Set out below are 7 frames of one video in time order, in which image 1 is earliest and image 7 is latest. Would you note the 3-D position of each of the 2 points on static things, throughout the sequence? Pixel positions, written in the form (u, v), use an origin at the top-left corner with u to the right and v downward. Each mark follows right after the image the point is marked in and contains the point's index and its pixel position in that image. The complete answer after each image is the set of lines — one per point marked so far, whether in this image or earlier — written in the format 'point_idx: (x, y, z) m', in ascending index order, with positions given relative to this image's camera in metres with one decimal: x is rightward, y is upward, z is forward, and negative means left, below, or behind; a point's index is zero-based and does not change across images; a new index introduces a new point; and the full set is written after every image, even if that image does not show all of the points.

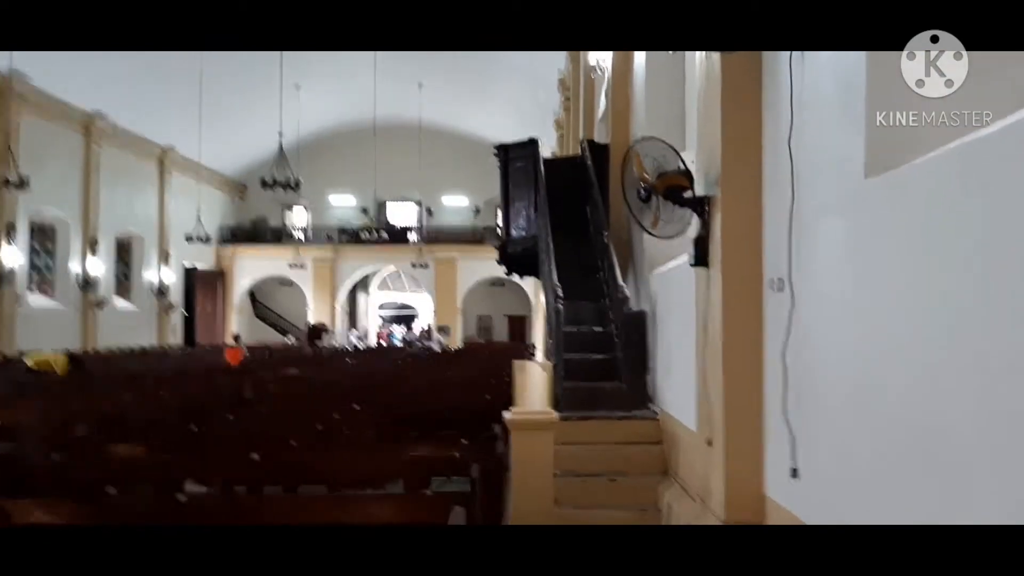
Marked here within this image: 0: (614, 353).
0: (+0.7, -0.4, +5.8) m
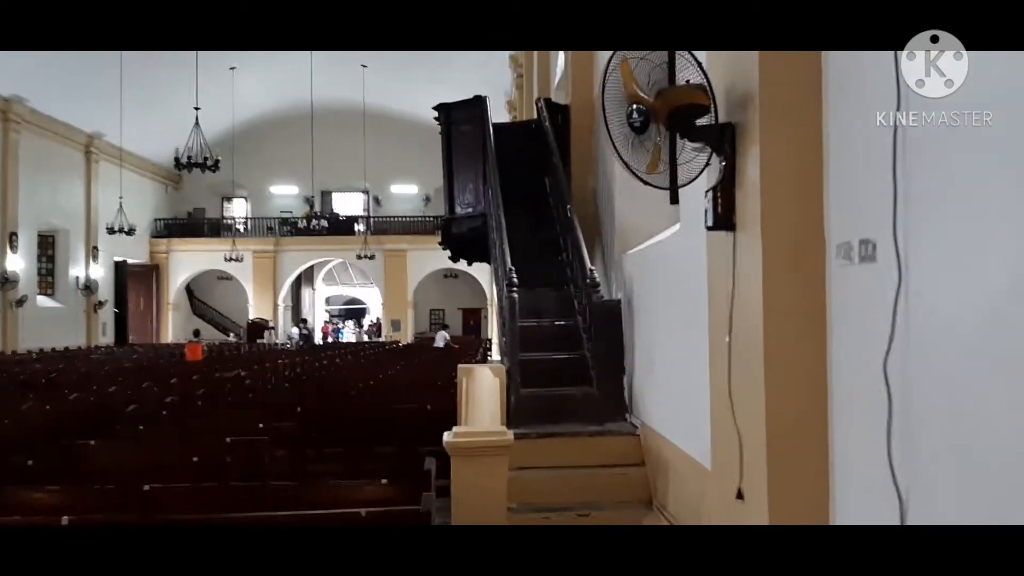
0: (+0.4, -0.3, +4.8) m
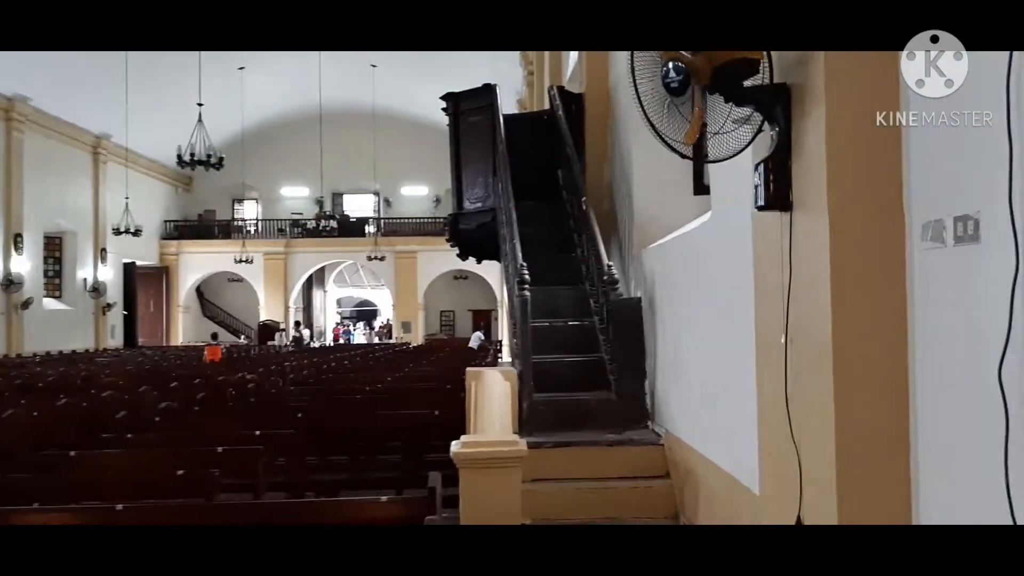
0: (+0.4, -0.3, +4.6) m
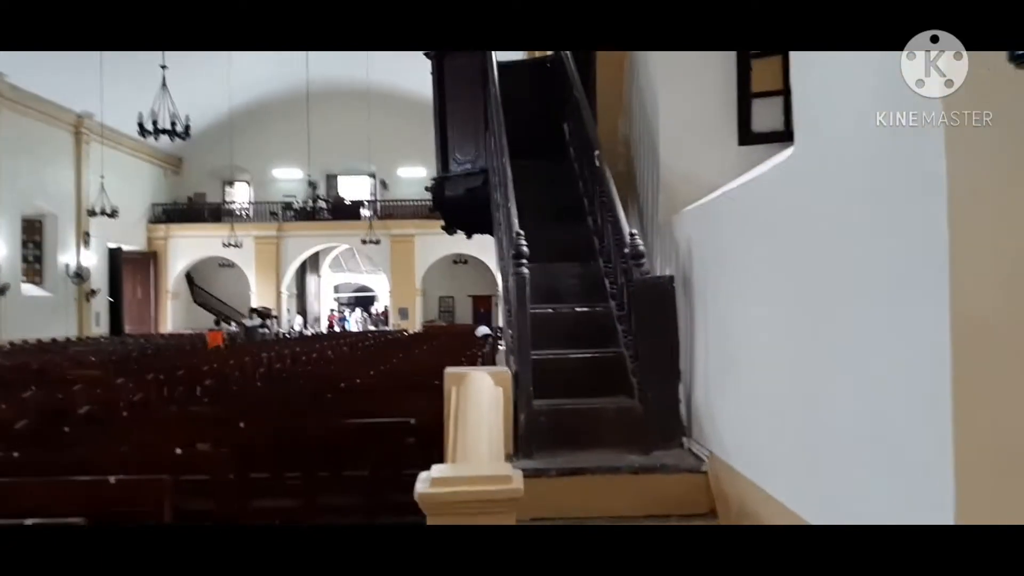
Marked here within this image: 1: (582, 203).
0: (+0.4, -0.2, +3.7) m
1: (+0.4, +0.5, +5.1) m
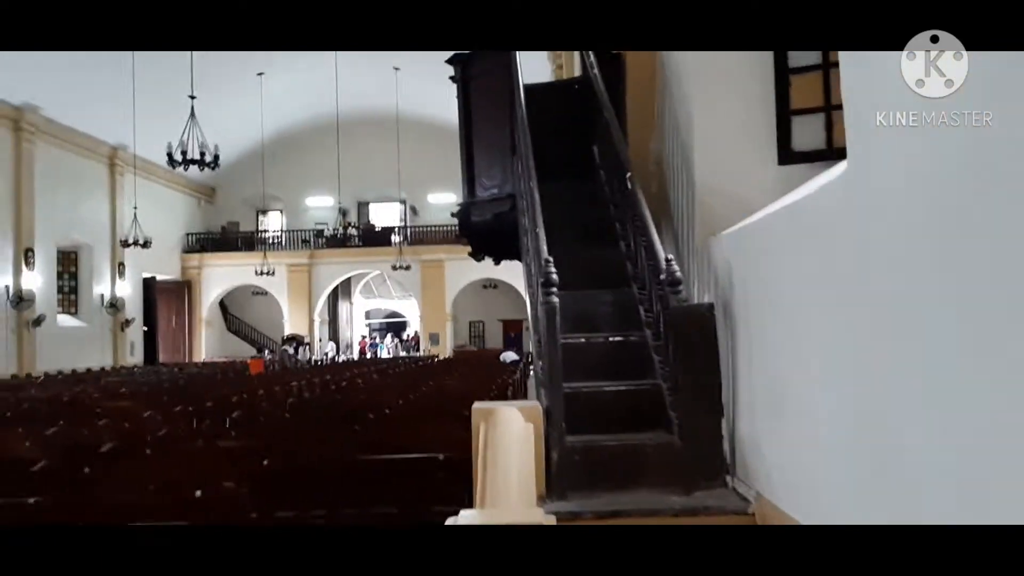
0: (+0.5, -0.3, +3.6) m
1: (+0.5, +0.3, +5.0) m
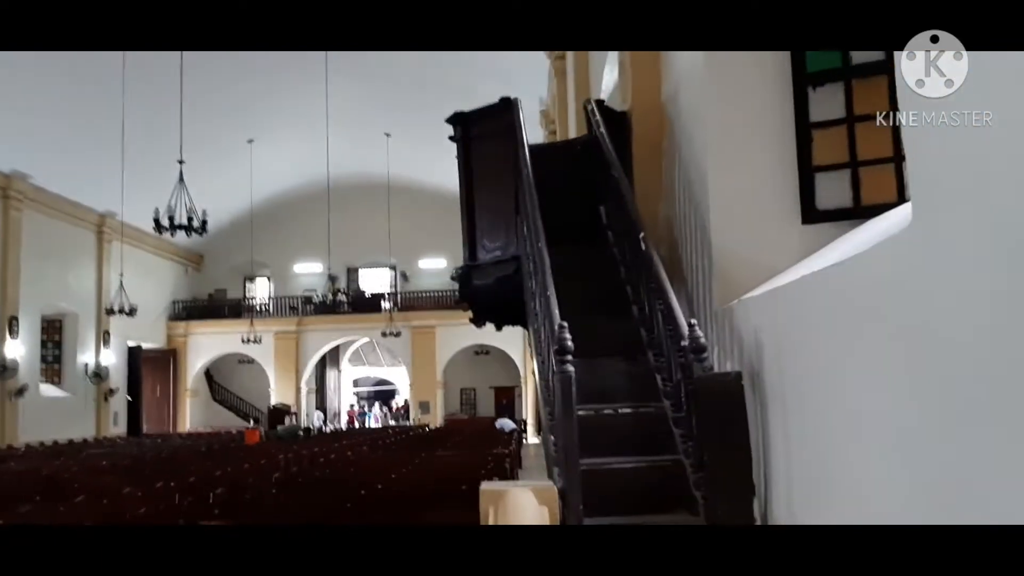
0: (+0.6, -0.6, +3.3) m
1: (+0.5, 0.0, +4.8) m
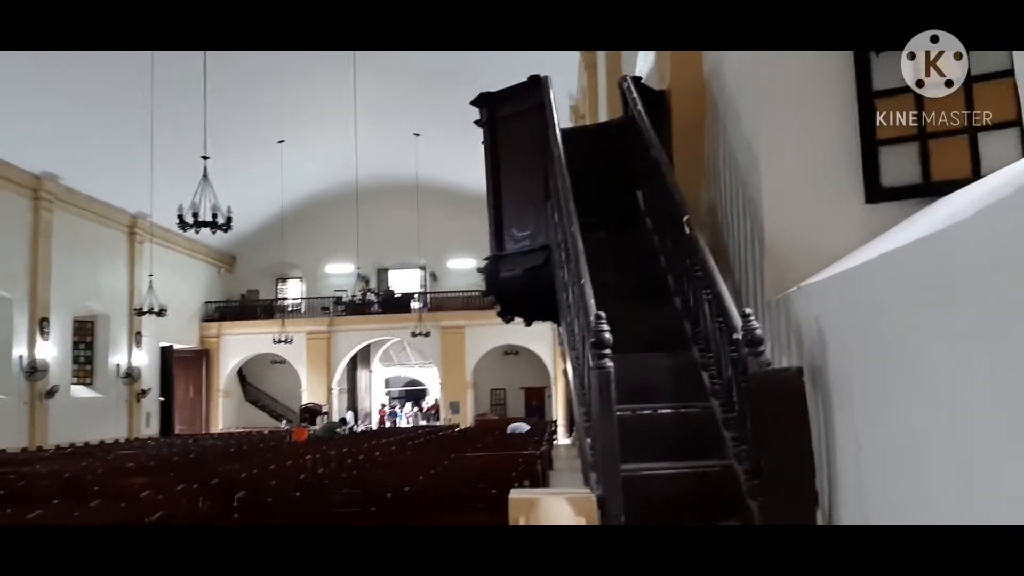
0: (+0.7, -0.5, +3.1) m
1: (+0.7, 0.0, +4.5) m
